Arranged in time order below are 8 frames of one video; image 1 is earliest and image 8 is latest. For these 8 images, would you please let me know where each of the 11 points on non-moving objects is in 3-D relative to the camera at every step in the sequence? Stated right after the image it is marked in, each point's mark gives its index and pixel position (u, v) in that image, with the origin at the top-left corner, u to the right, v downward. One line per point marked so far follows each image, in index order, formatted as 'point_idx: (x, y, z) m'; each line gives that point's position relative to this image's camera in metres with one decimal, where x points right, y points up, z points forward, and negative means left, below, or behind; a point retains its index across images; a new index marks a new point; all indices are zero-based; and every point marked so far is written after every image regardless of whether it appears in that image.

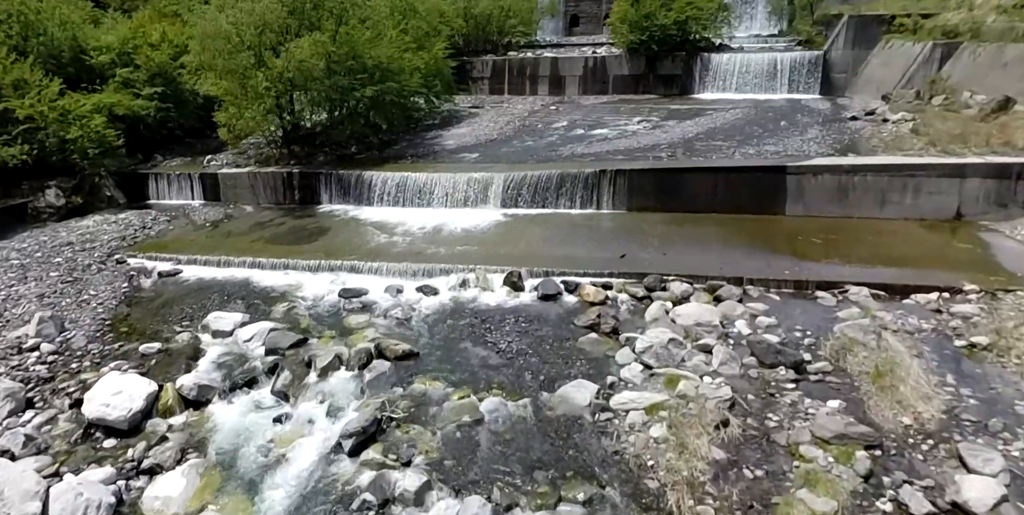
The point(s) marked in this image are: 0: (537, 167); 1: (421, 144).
0: (+0.4, +1.4, +8.8) m
1: (-1.7, +2.1, +11.1) m
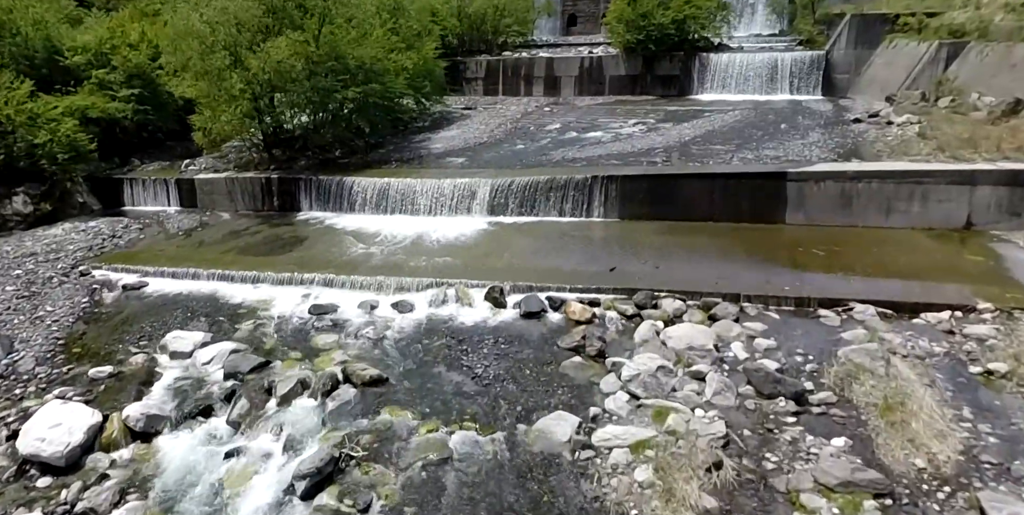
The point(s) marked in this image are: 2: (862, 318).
0: (+0.2, +1.2, +8.4) m
1: (-1.9, +2.0, +10.7) m
2: (+3.1, -0.5, +5.2) m
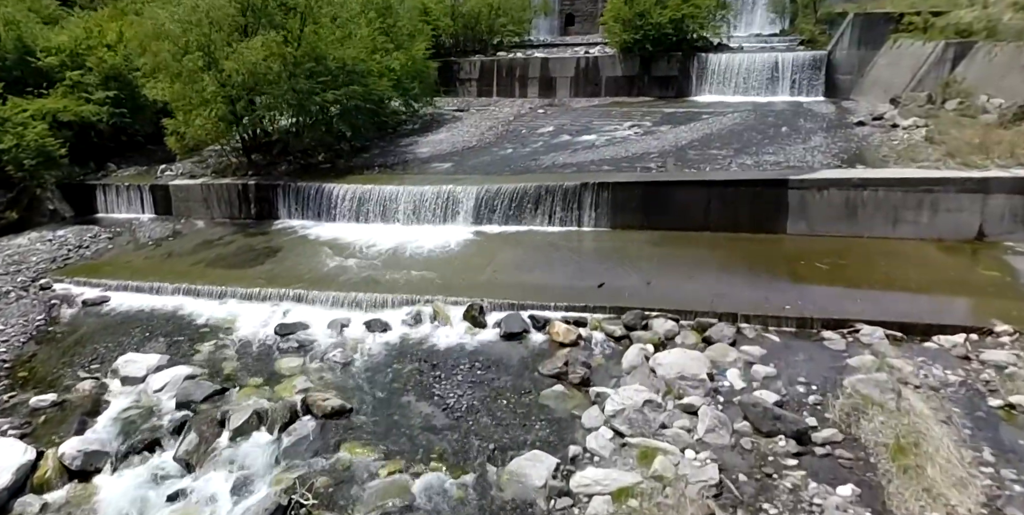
0: (0.0, +1.1, +8.0) m
1: (-2.1, +1.8, +10.3) m
2: (+2.9, -0.7, +4.8) m
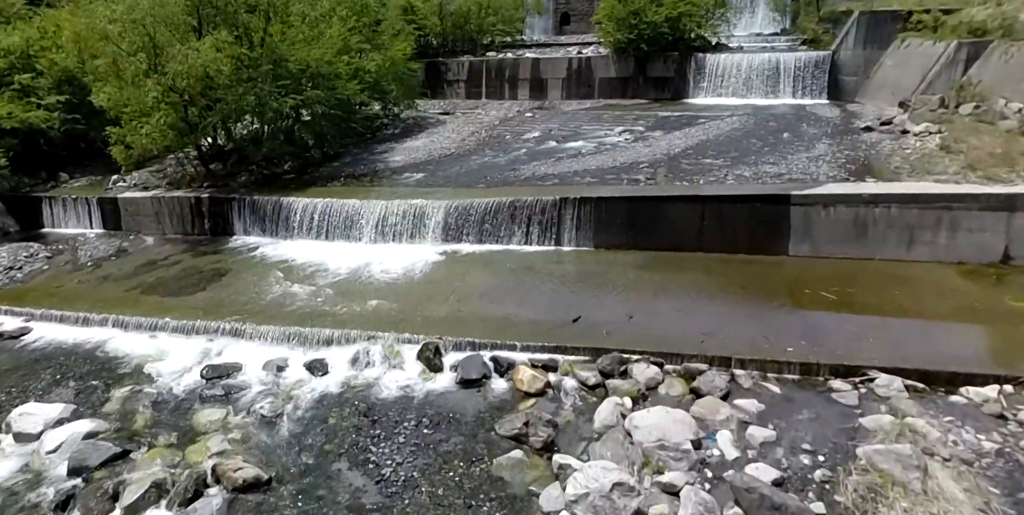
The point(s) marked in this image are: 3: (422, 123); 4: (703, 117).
0: (-0.3, +0.8, +7.3) m
1: (-2.4, +1.6, +9.5) m
2: (+2.6, -0.9, +4.1) m
3: (-2.0, +3.0, +13.0) m
4: (+3.8, +2.8, +11.7) m
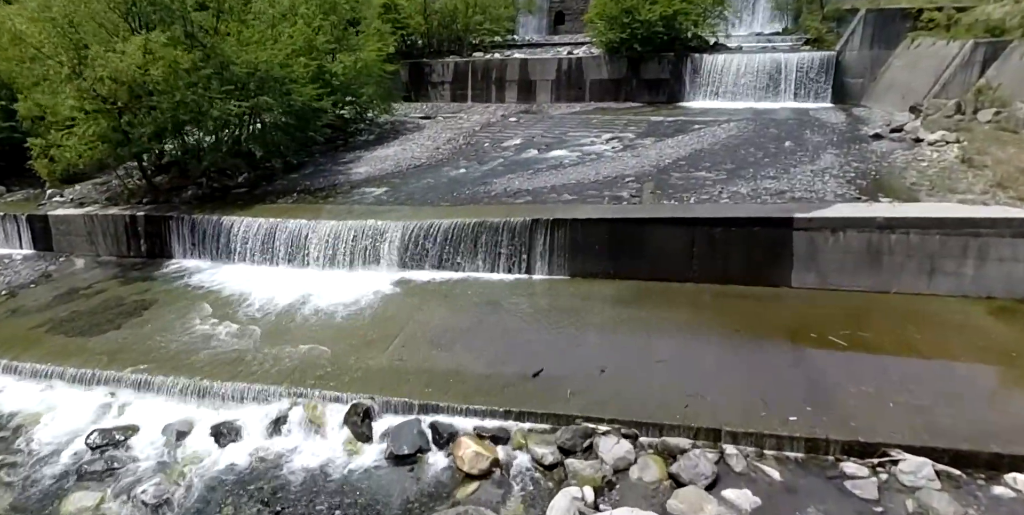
0: (-0.7, +0.5, +6.5) m
1: (-2.7, +1.3, +8.7) m
2: (+2.2, -1.2, +3.3) m
3: (-2.4, +2.7, +12.1) m
4: (+3.4, +2.5, +10.9) m
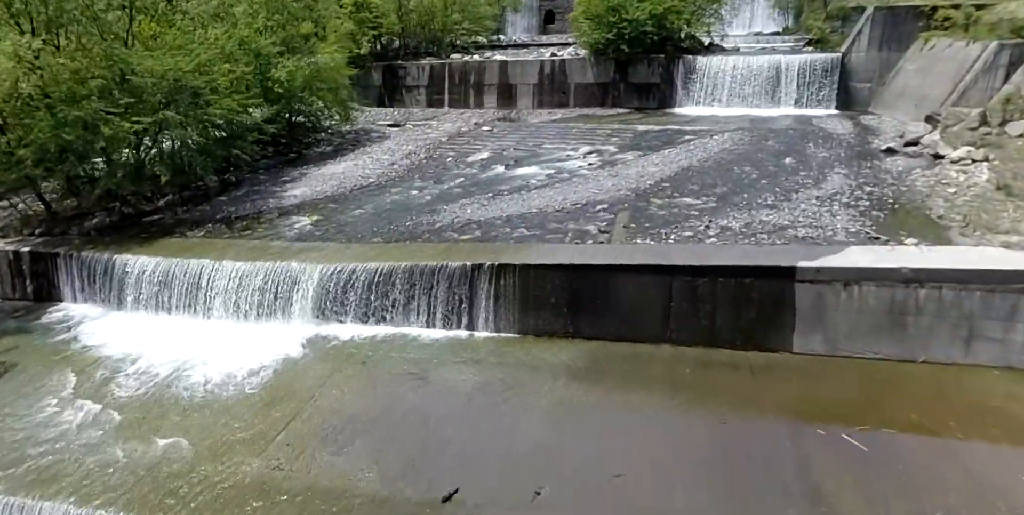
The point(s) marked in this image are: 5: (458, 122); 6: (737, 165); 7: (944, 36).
0: (-1.2, +0.1, +5.4) m
1: (-3.3, +0.8, +7.6) m
2: (+1.7, -1.7, +2.2) m
3: (-2.9, +2.2, +11.0) m
4: (+2.9, +2.1, +9.8) m
5: (-1.1, +2.8, +12.3) m
6: (+2.9, +1.2, +7.5) m
7: (+7.6, +3.9, +10.4) m
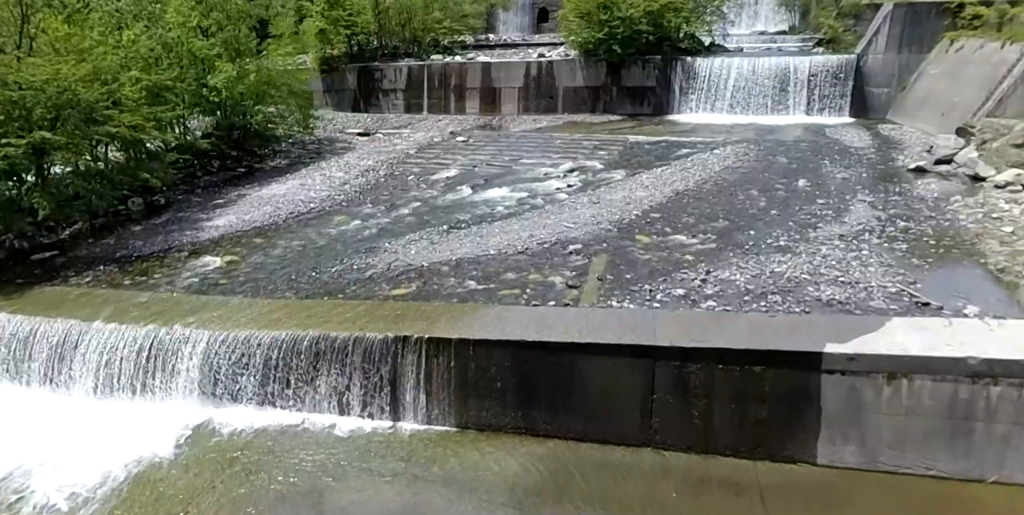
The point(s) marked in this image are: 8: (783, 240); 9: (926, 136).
0: (-1.6, -0.4, +4.3) m
1: (-3.6, +0.4, +6.5) m
2: (+1.3, -2.1, +1.0) m
3: (-3.2, +1.8, +9.9) m
4: (+2.5, +1.6, +8.6) m
5: (-1.5, +2.4, +11.1) m
6: (+2.5, +0.7, +6.4) m
7: (+7.2, +3.5, +9.2) m
8: (+2.3, +0.1, +4.9) m
9: (+6.2, +1.8, +8.8) m
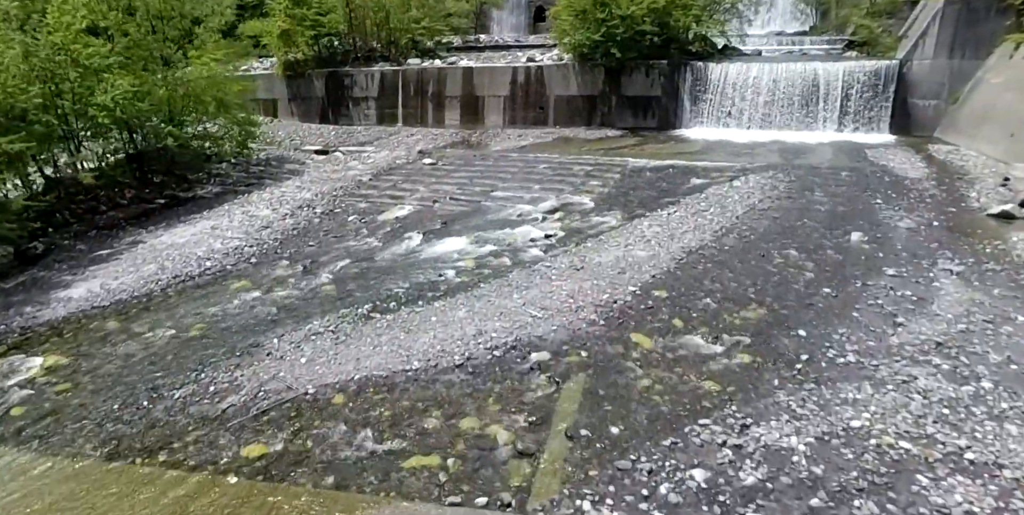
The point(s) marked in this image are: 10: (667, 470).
0: (-2.0, -1.0, +2.7) m
1: (-4.0, -0.2, +5.0) m
2: (+0.9, -2.8, -0.6) m
3: (-3.6, +1.2, +8.3) m
4: (+2.2, +1.0, +7.0) m
5: (-1.8, +1.8, +9.6) m
6: (+2.1, +0.1, +4.7) m
7: (+6.9, +2.8, +7.5) m
8: (+1.9, -0.5, +3.3) m
9: (+5.8, +1.2, +7.1) m
10: (+0.7, -0.9, +2.5) m
